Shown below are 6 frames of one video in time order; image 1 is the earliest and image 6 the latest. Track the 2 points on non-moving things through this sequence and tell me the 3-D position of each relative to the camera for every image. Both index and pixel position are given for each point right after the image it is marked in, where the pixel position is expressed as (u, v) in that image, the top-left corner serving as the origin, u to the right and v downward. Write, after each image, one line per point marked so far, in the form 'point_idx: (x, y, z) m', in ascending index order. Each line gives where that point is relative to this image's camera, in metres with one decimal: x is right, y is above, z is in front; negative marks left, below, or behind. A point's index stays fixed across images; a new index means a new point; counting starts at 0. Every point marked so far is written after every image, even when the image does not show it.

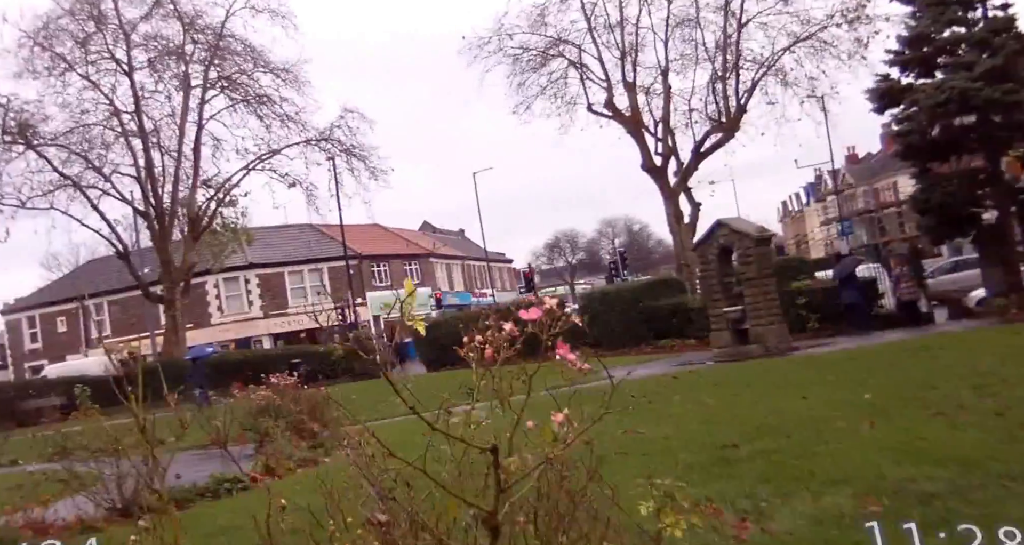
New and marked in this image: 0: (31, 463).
0: (-8.9, -3.6, +19.3) m
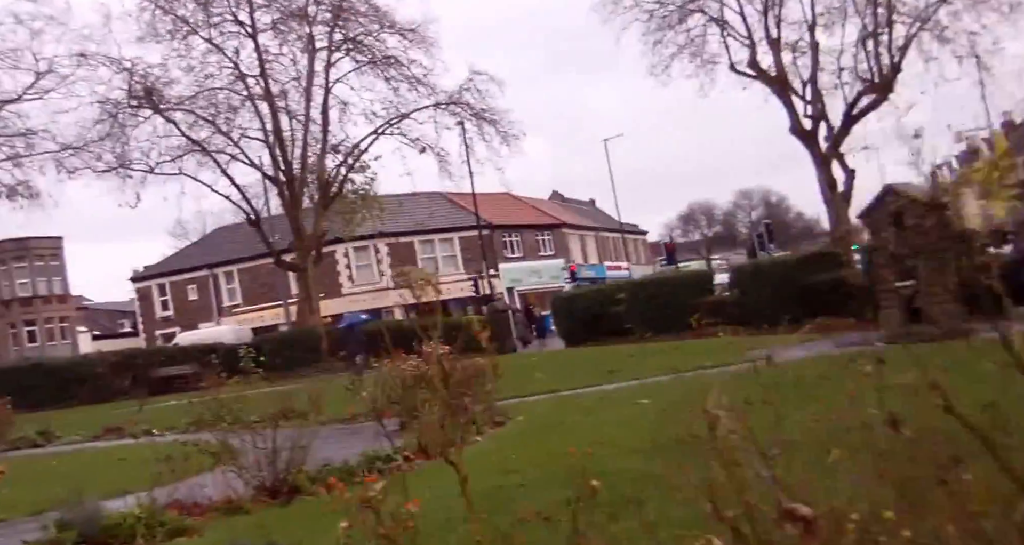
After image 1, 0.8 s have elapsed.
0: (-6.1, -2.9, +18.4) m
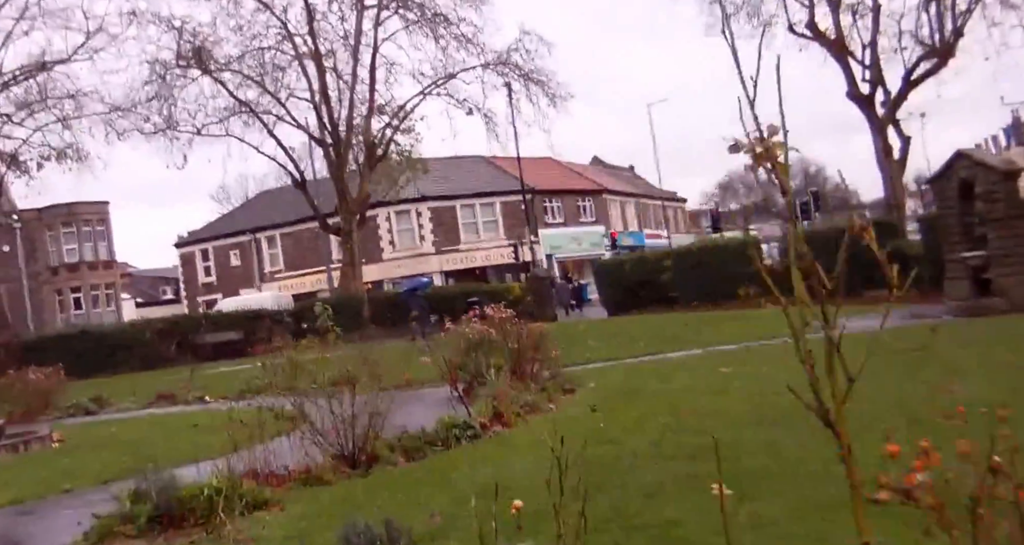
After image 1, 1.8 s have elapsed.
0: (-5.0, -2.2, +18.1) m
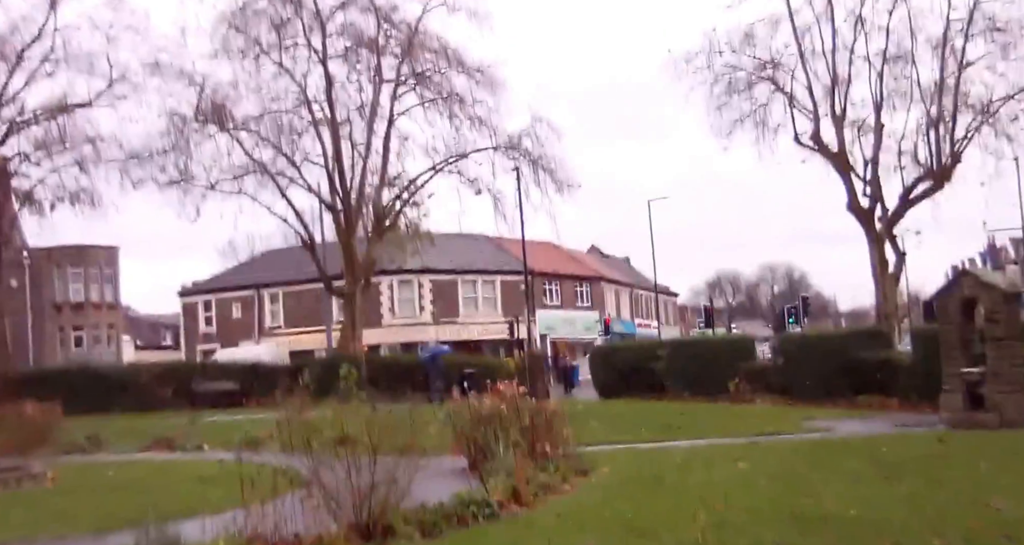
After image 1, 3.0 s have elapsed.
0: (-5.1, -3.1, +18.1) m
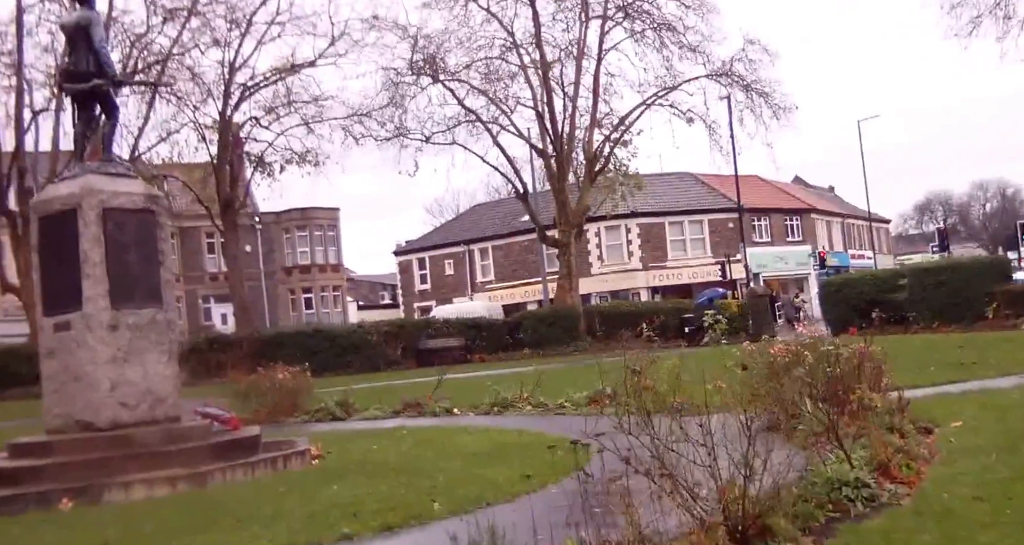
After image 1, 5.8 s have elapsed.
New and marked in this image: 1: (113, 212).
0: (-0.5, -2.3, +16.9) m
1: (-4.9, +0.7, +12.5) m
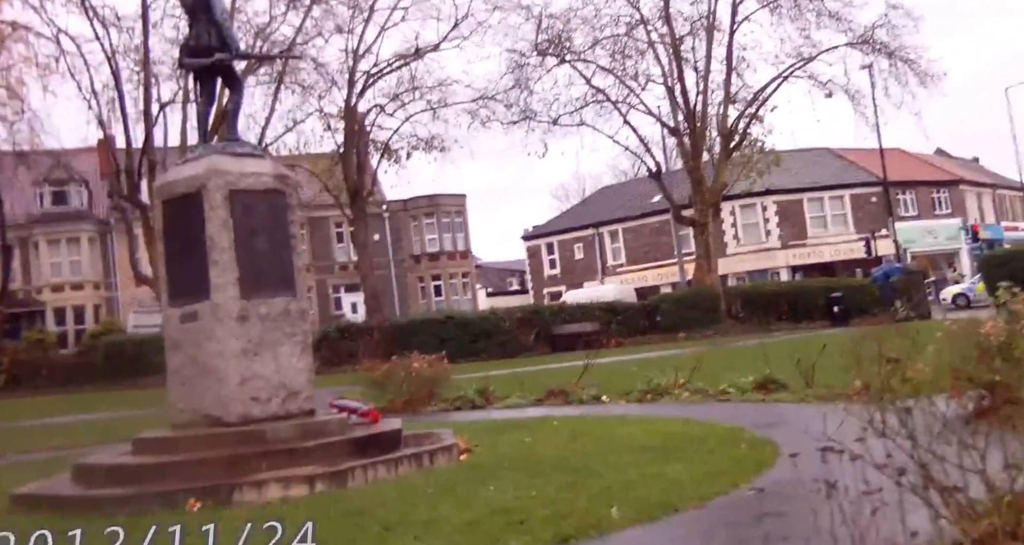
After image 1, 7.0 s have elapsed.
0: (+1.8, -1.9, +15.5) m
1: (-3.1, +0.9, +11.7) m
